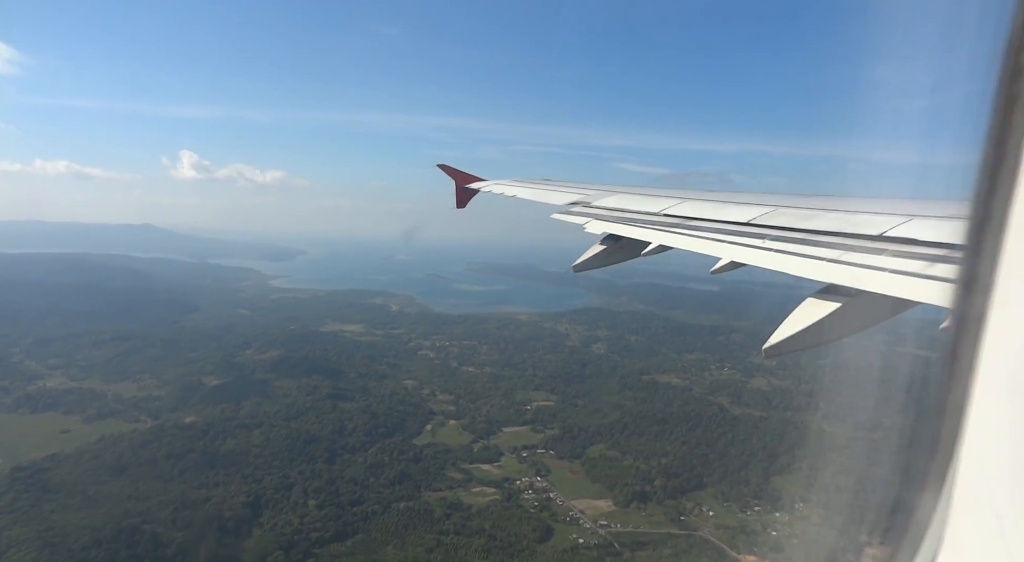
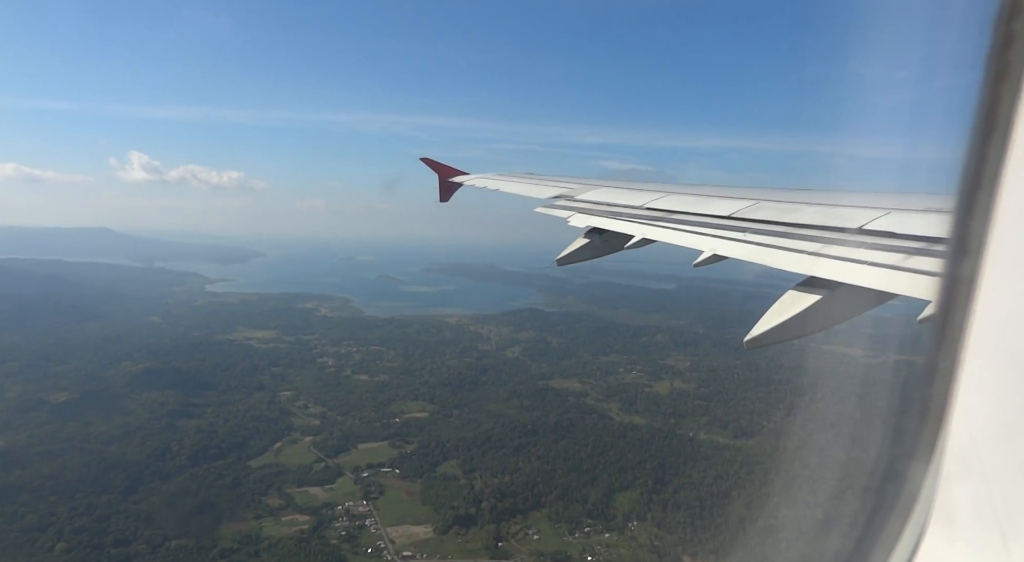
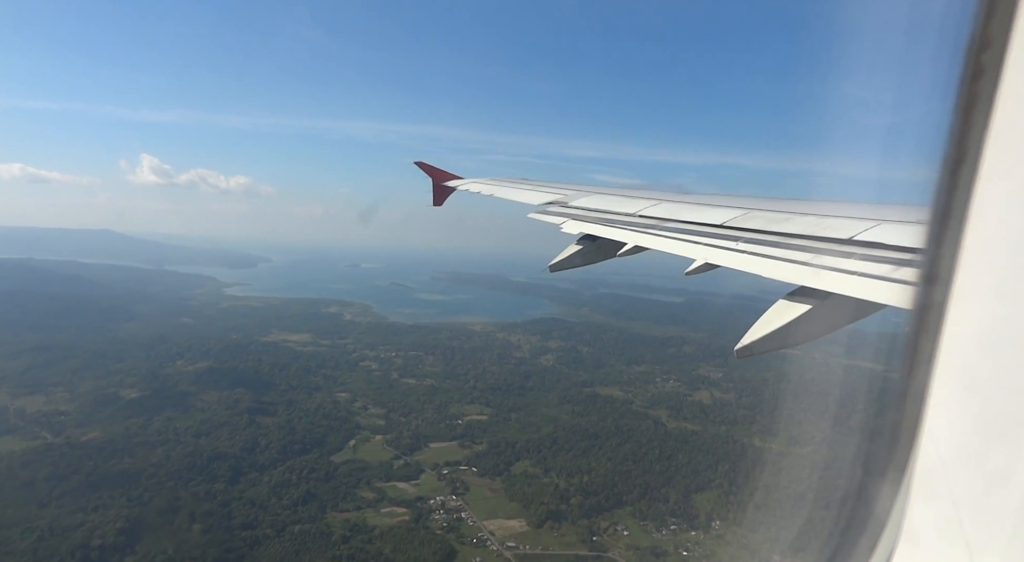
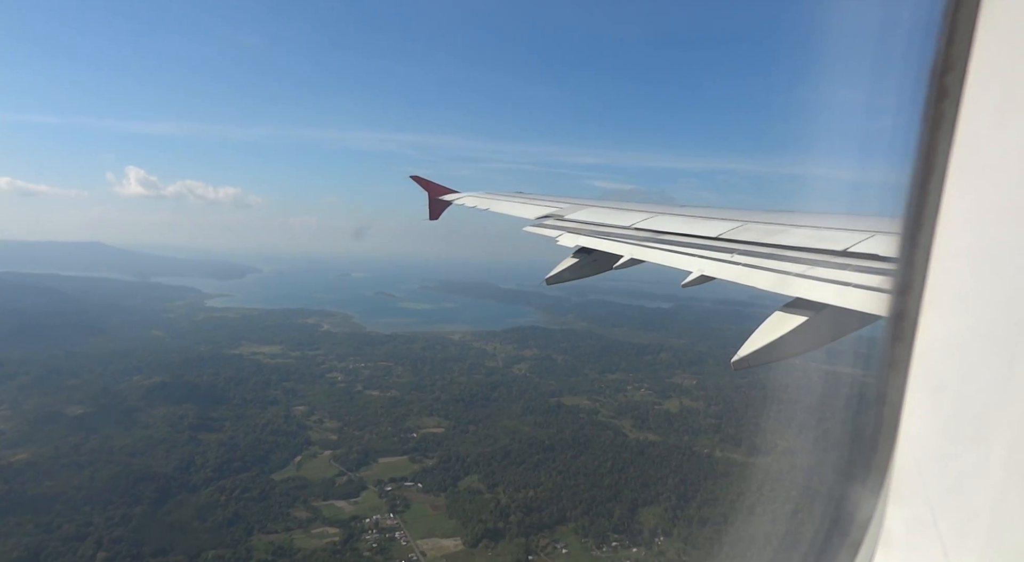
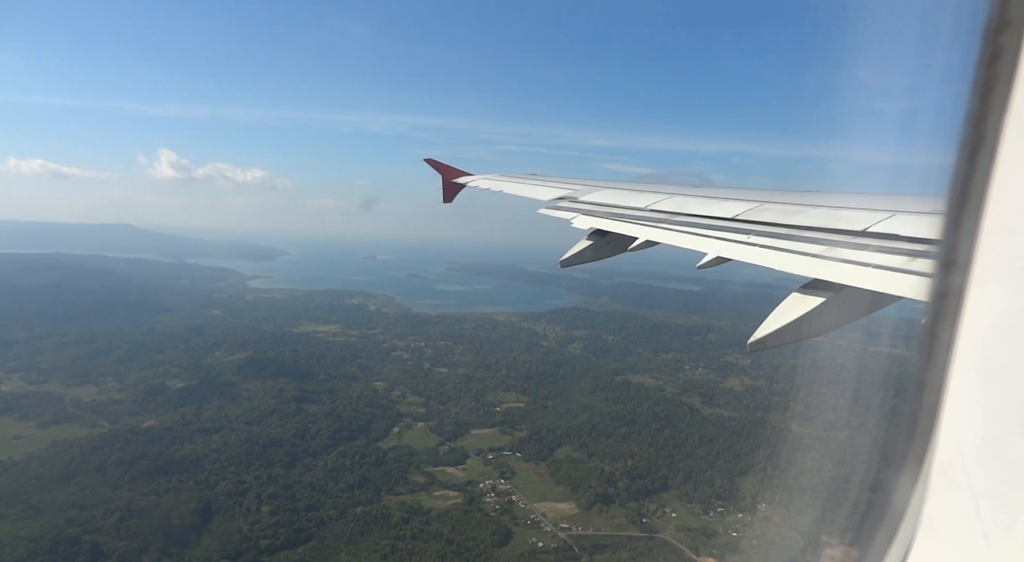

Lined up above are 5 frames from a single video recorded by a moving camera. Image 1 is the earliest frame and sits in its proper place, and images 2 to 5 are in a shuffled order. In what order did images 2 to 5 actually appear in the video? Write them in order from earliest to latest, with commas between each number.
5, 3, 4, 2
